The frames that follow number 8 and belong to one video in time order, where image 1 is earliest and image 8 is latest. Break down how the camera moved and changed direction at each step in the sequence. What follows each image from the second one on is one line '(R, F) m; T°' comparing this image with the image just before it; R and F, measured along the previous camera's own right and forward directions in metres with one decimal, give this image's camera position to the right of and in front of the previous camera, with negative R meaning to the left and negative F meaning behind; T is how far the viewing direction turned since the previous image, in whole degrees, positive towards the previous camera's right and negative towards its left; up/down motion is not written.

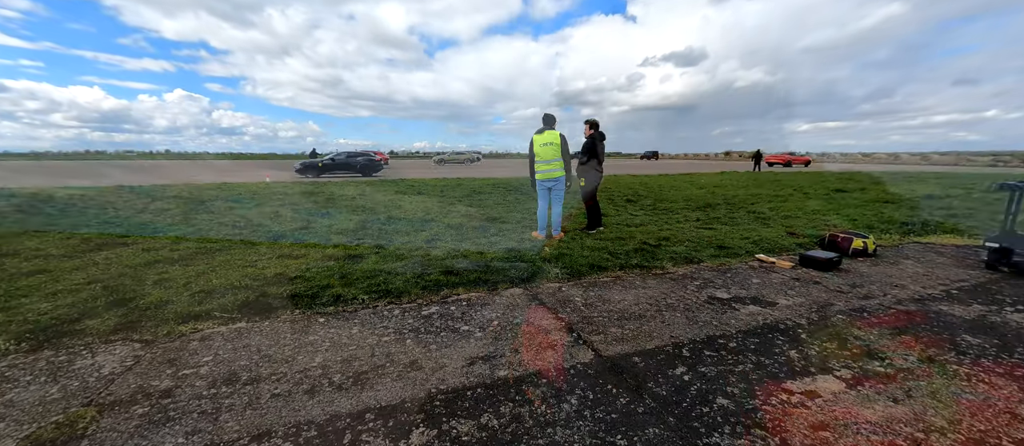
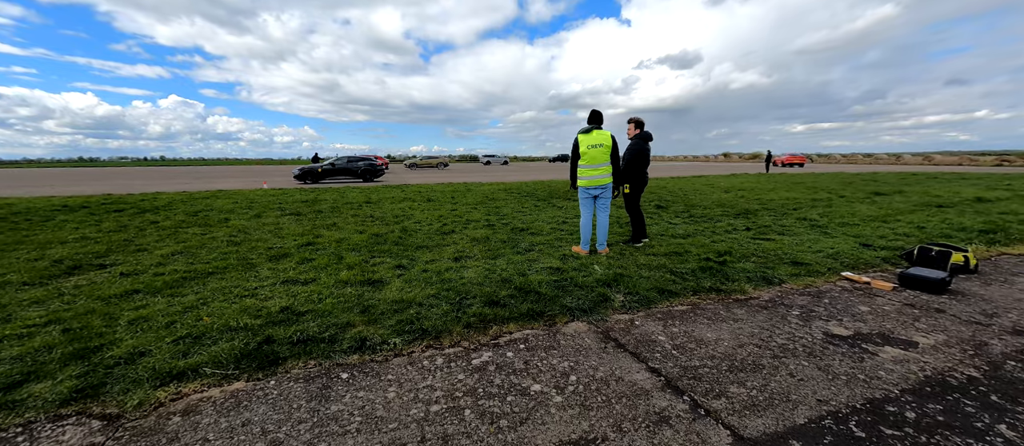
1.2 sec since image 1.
(-0.5, +0.7) m; 0°
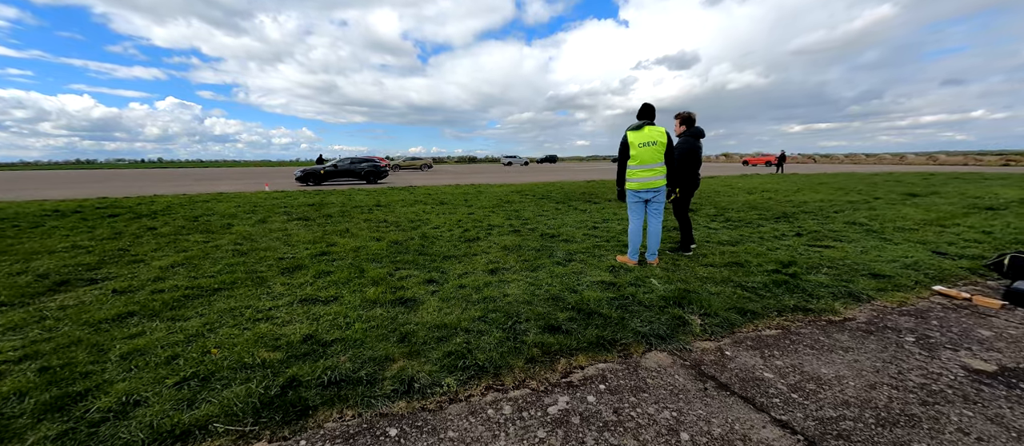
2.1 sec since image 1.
(-0.5, +0.5) m; 0°
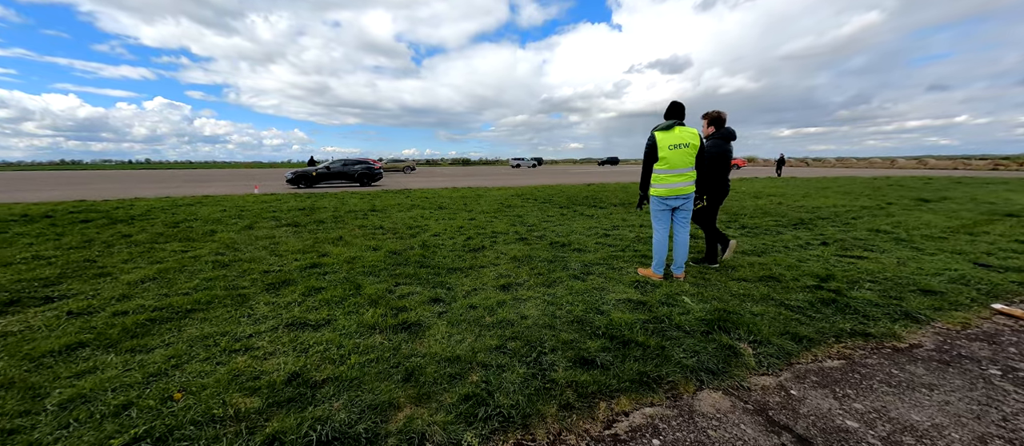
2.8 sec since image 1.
(-0.2, +0.4) m; +1°
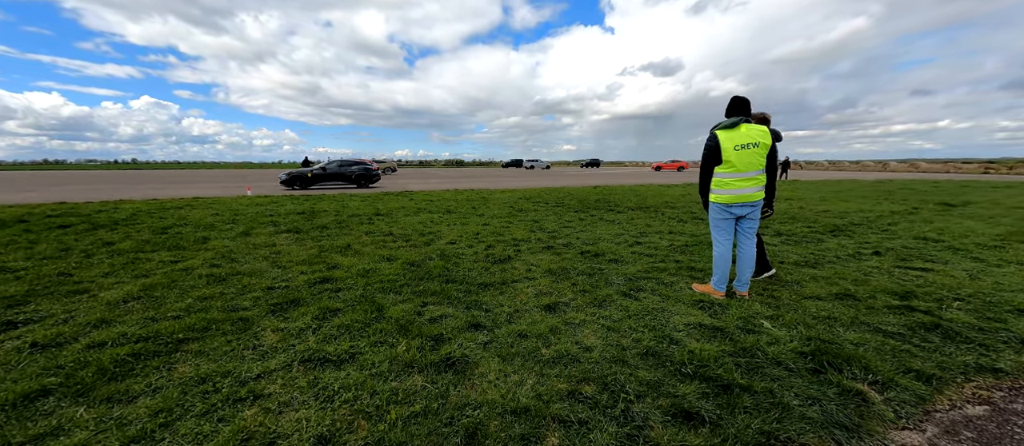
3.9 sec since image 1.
(-0.5, +0.5) m; +1°
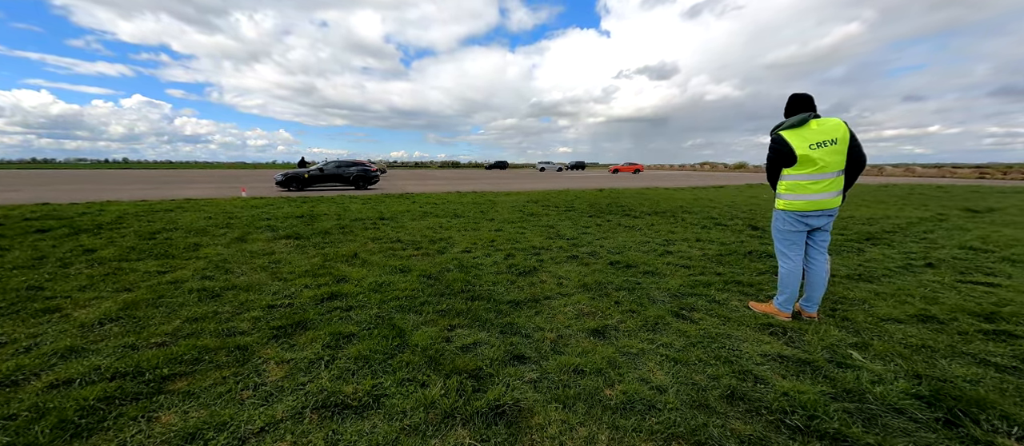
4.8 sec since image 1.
(-0.3, +0.4) m; +1°
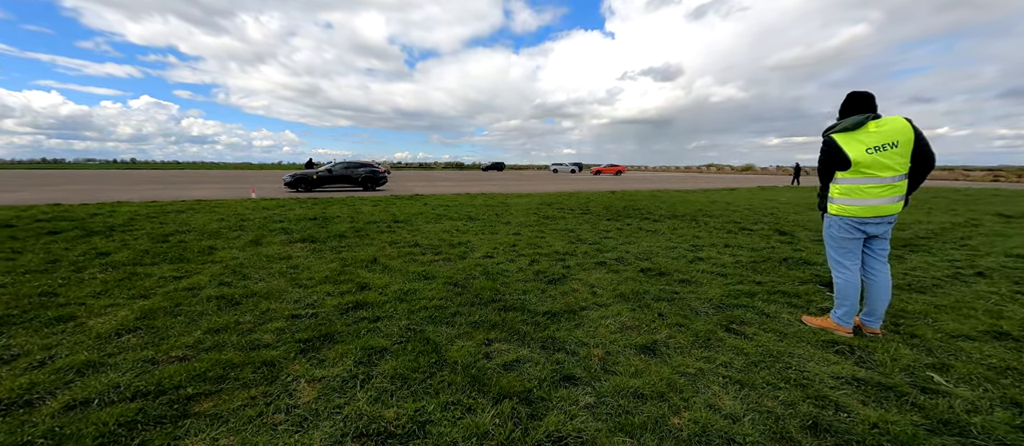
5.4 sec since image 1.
(-0.3, +0.2) m; -1°
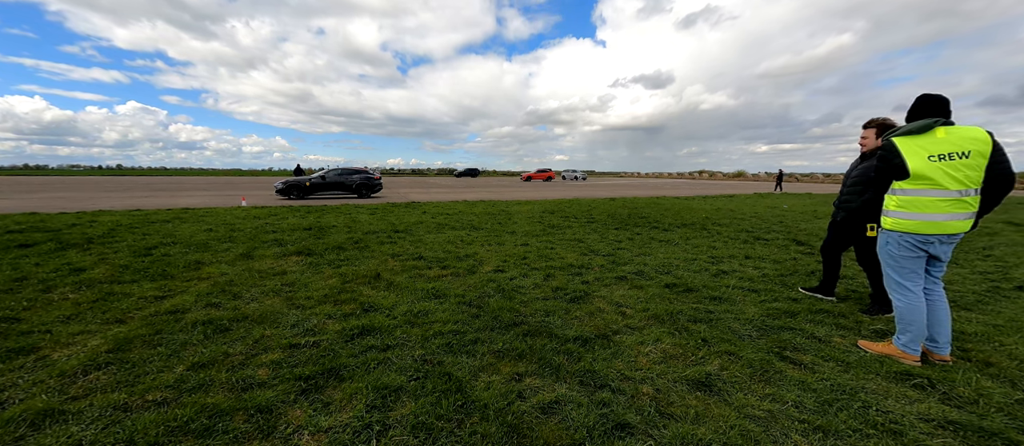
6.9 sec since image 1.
(-0.2, +0.3) m; +1°
